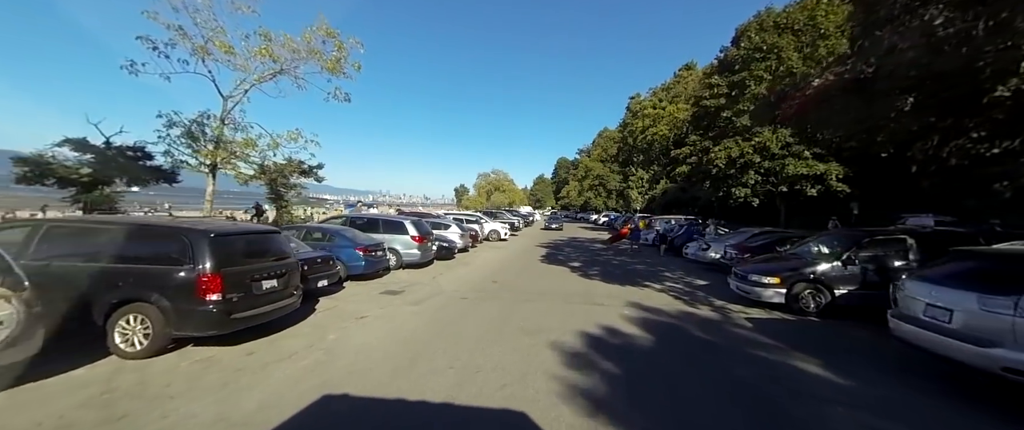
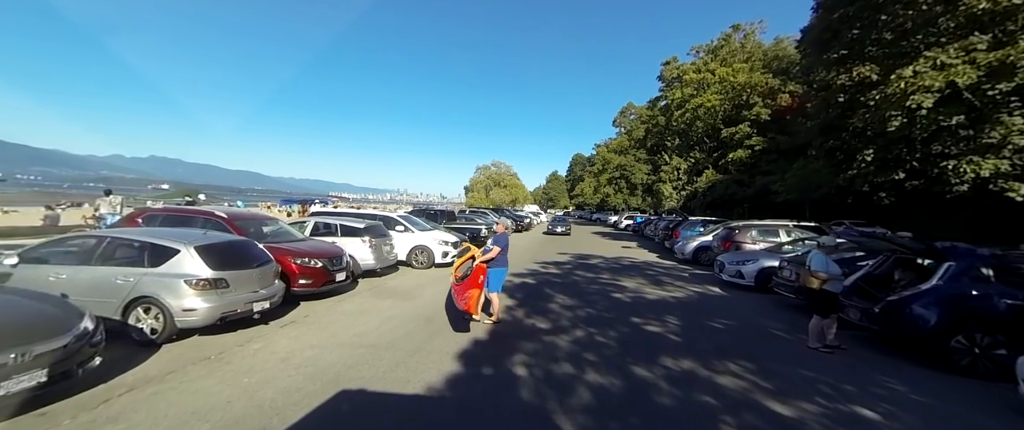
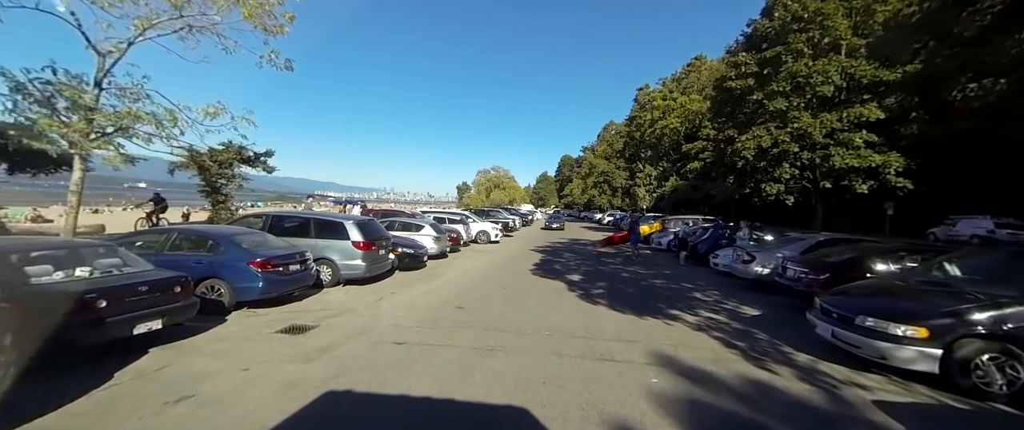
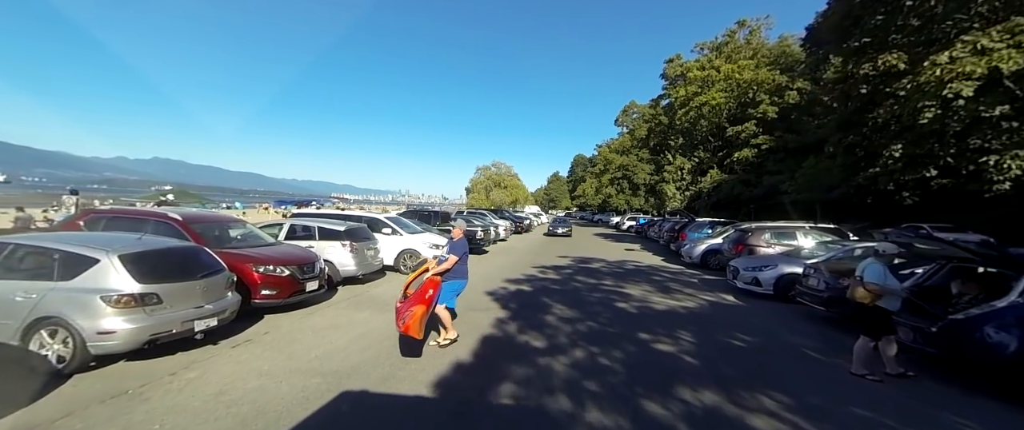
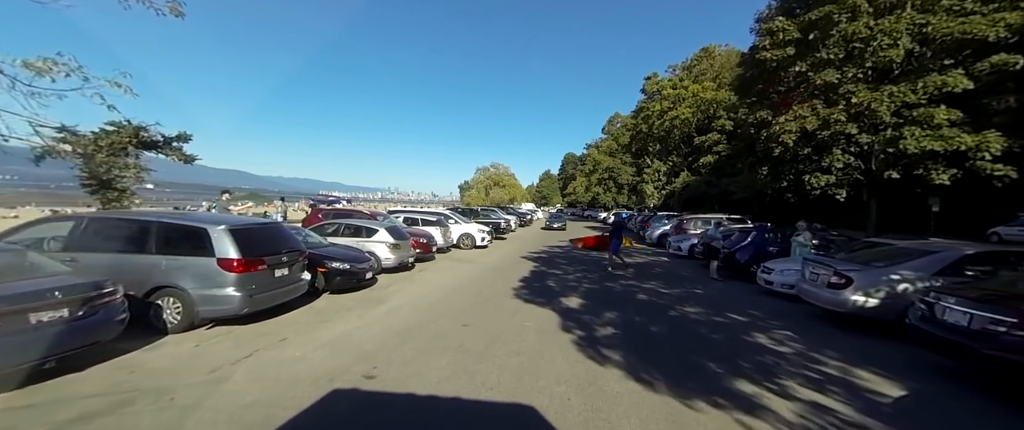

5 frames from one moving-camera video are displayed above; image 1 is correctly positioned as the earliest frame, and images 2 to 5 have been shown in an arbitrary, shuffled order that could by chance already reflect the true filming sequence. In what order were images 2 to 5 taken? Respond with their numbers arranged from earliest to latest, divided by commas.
3, 5, 2, 4
